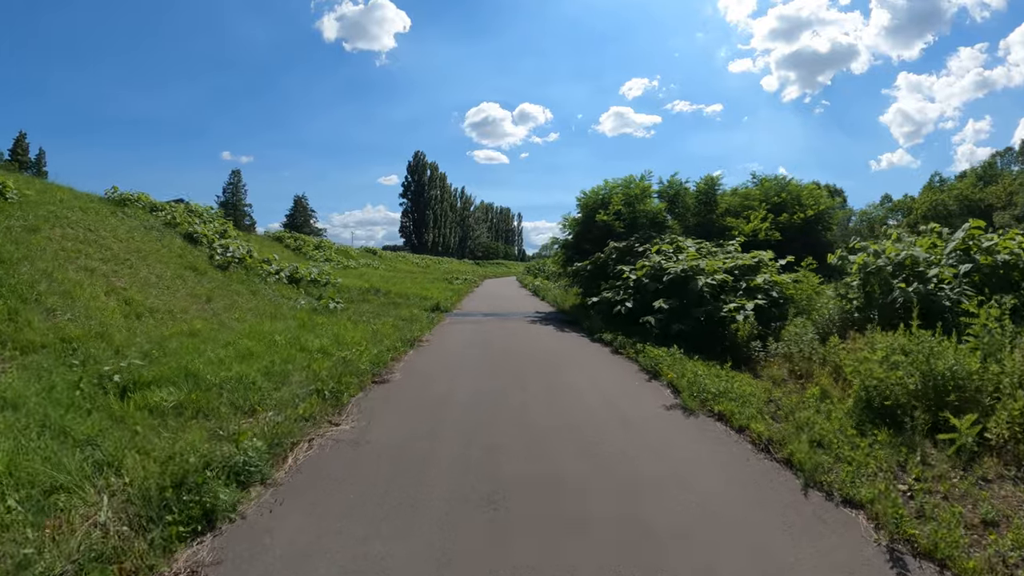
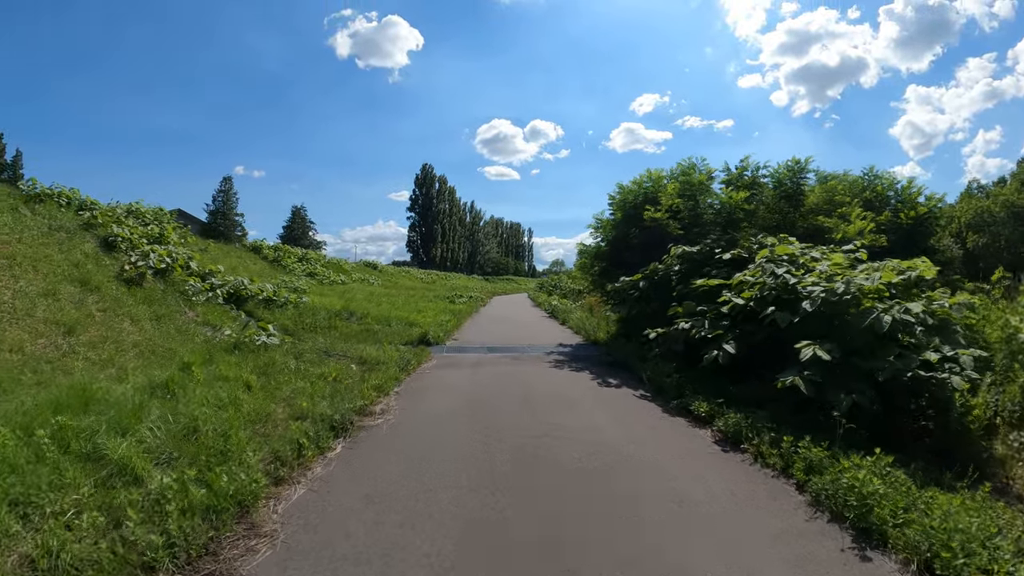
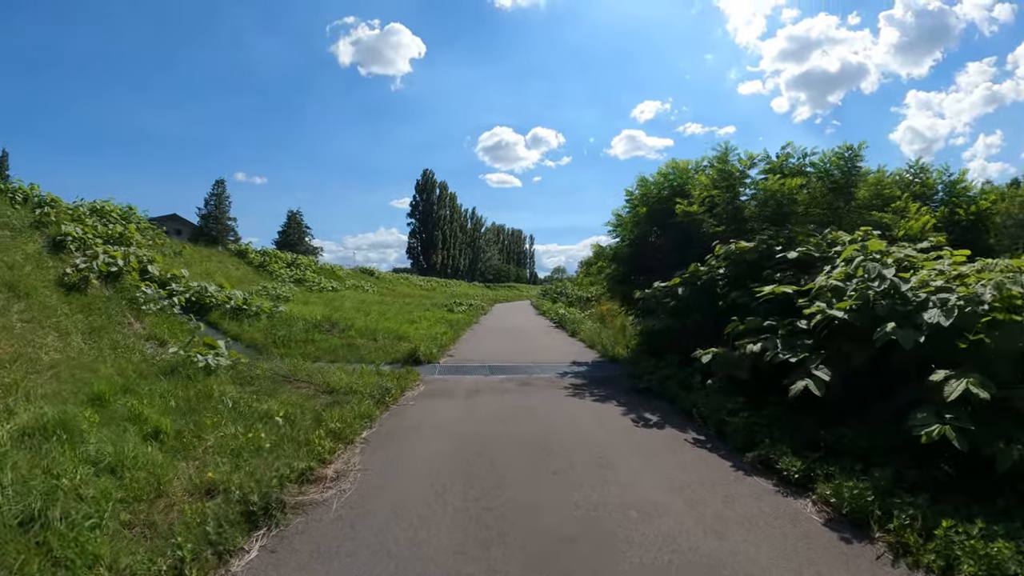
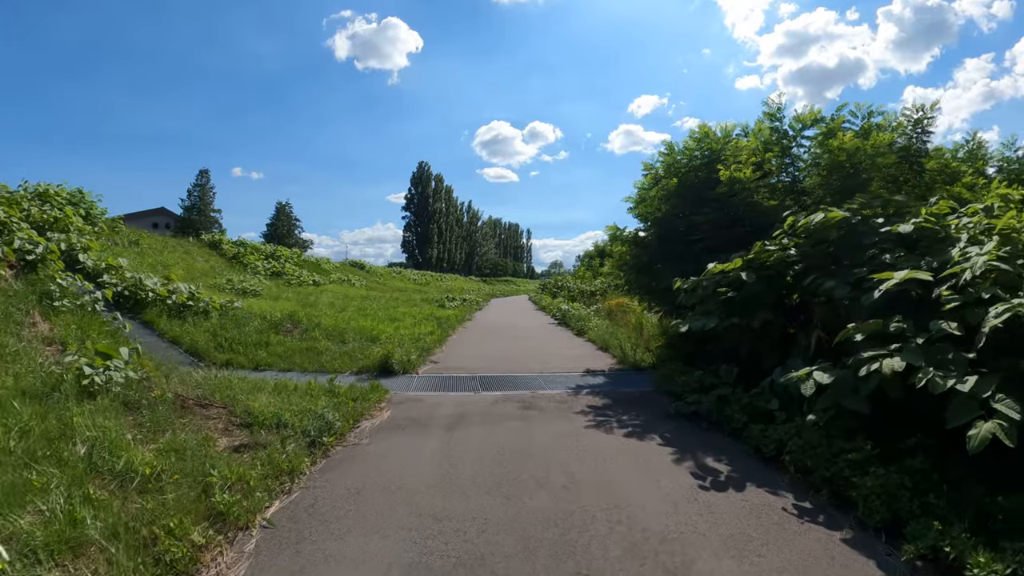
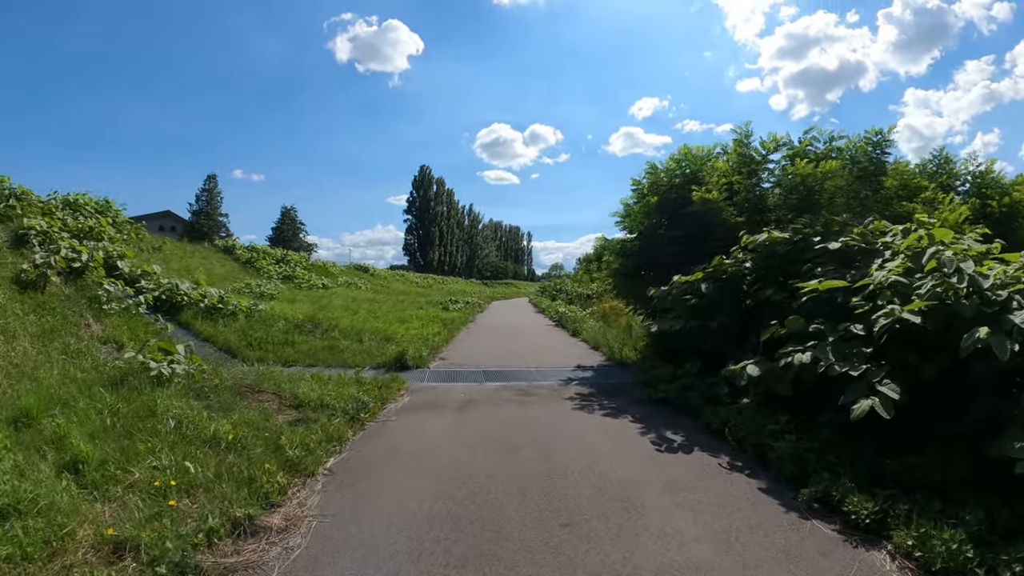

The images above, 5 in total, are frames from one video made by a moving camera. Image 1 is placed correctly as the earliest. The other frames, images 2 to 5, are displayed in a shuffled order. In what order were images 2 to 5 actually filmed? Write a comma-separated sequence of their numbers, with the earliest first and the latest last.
2, 3, 5, 4
